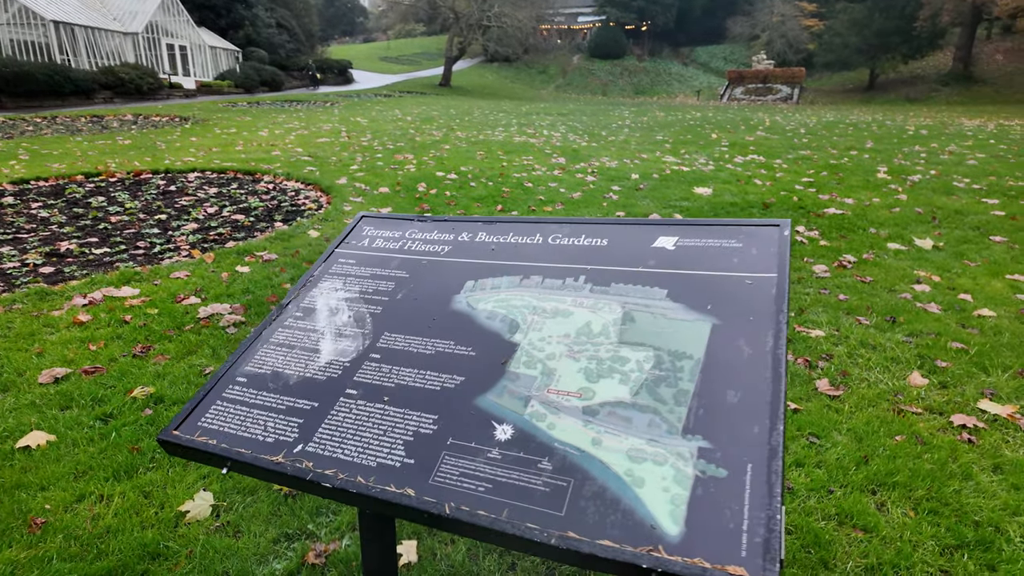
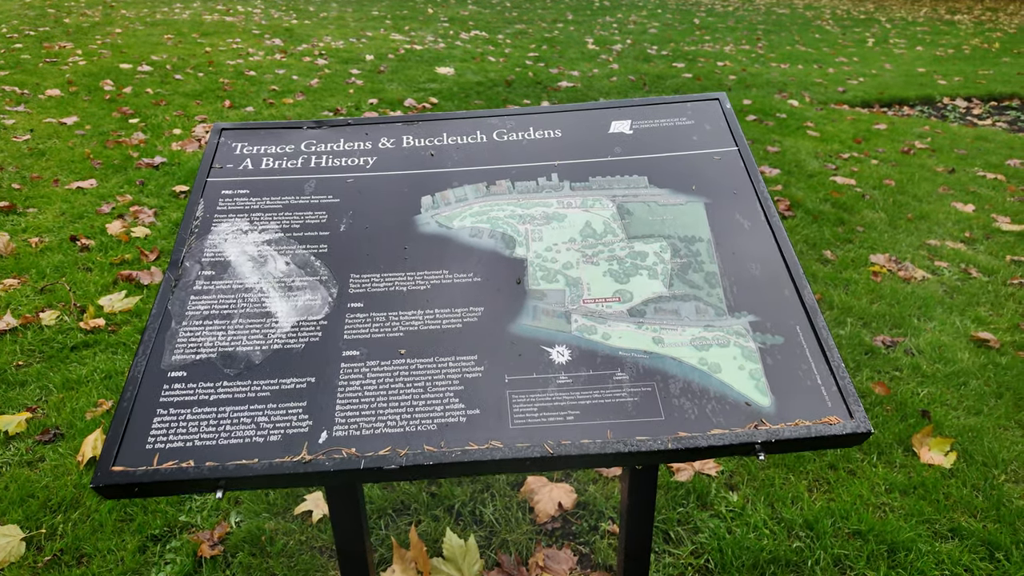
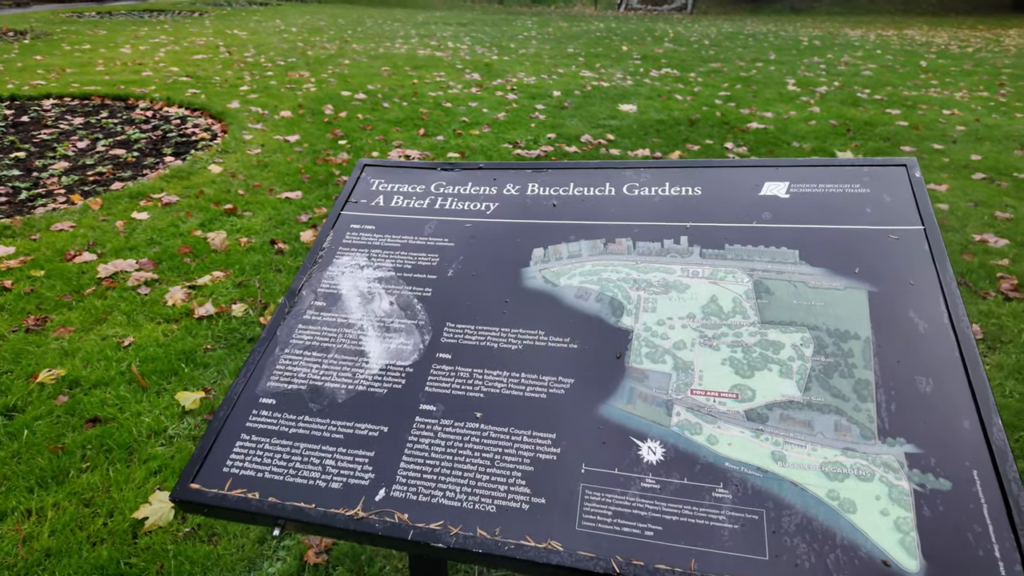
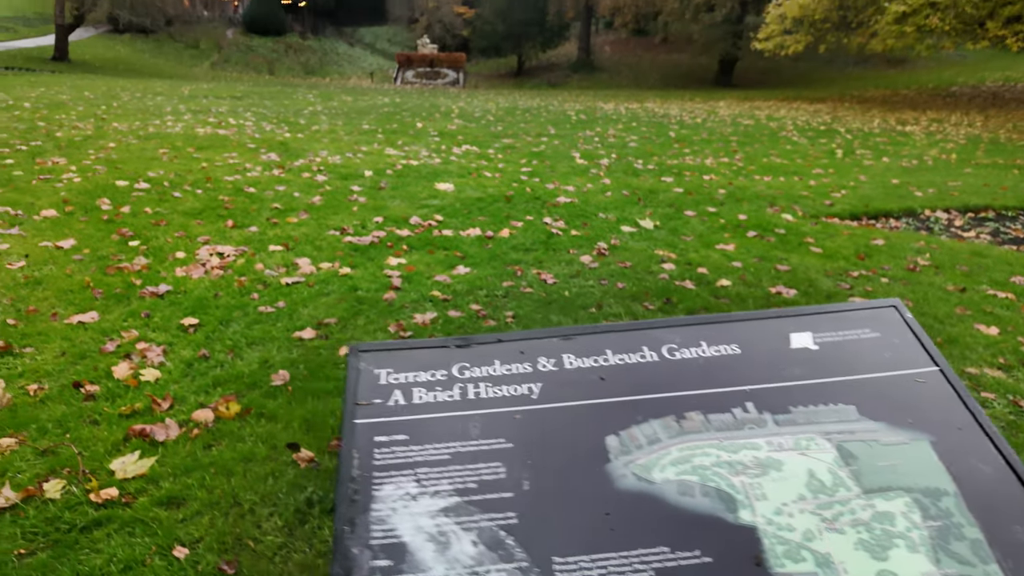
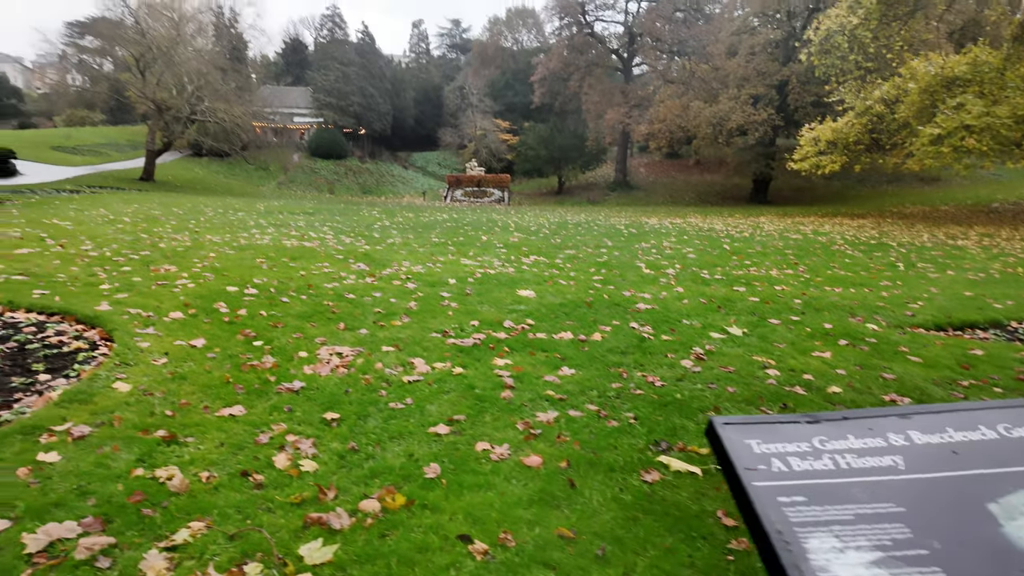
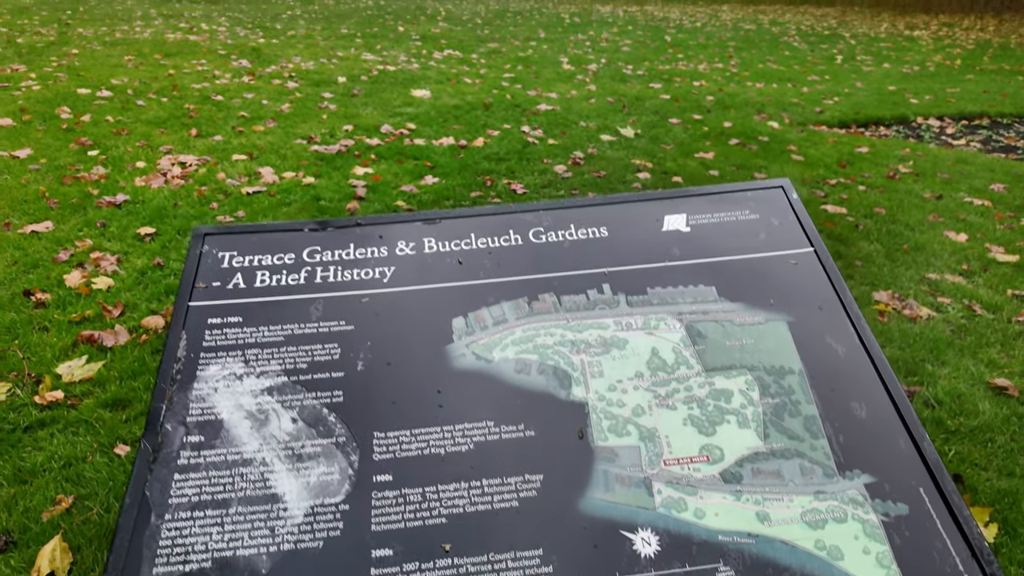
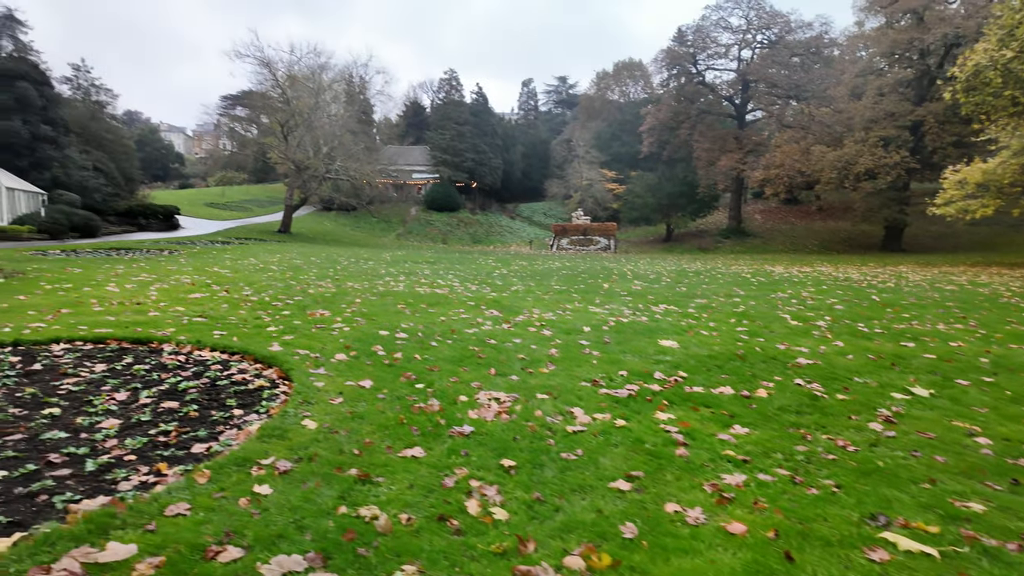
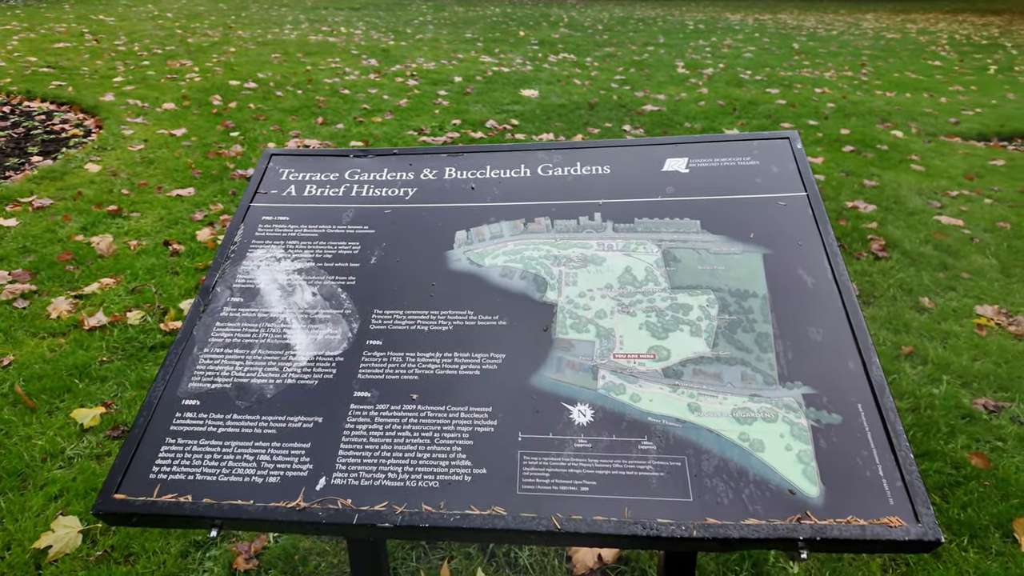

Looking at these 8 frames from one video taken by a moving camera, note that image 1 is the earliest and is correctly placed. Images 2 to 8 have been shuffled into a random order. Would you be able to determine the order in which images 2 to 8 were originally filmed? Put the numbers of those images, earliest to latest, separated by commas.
3, 8, 2, 6, 4, 5, 7
